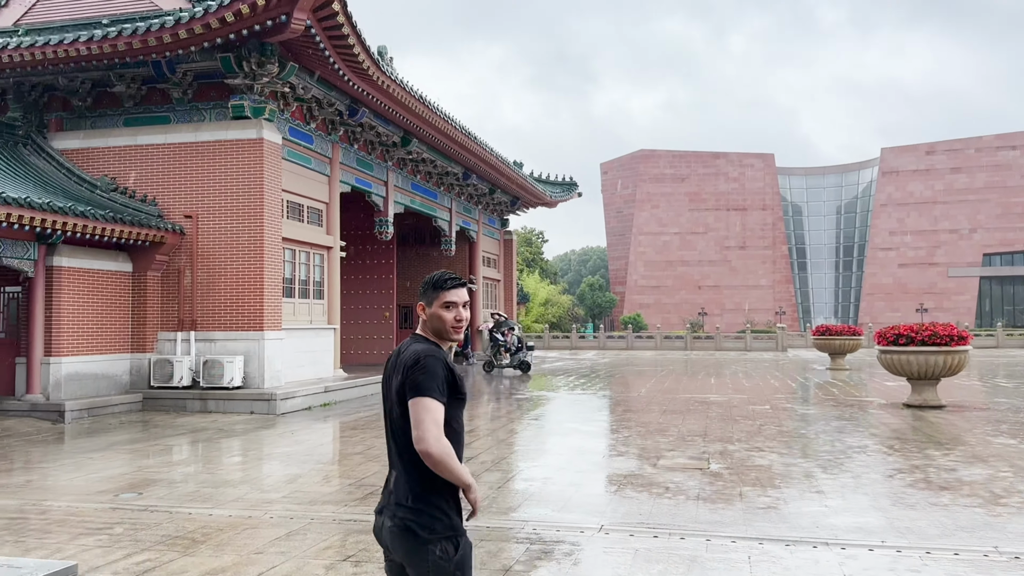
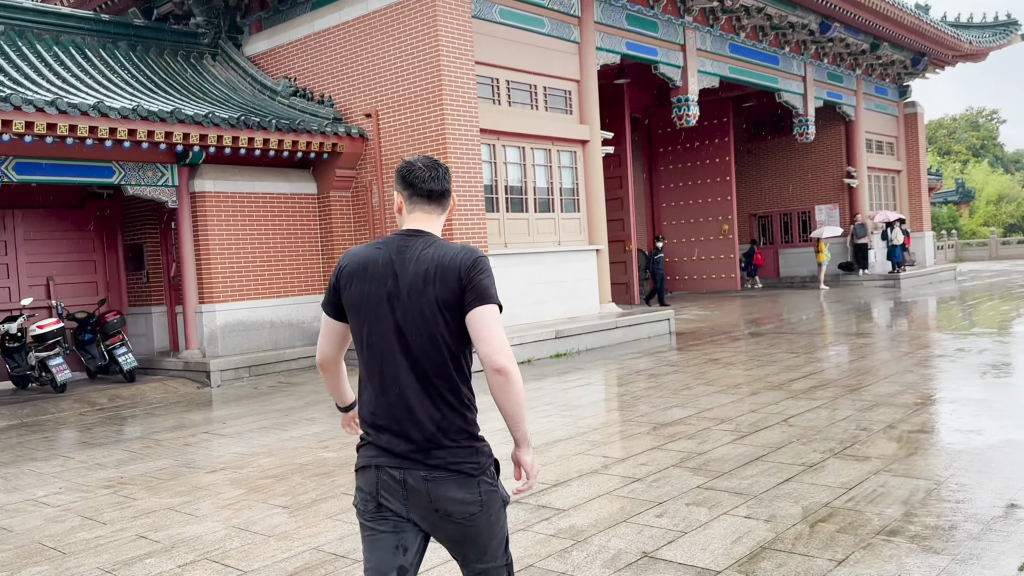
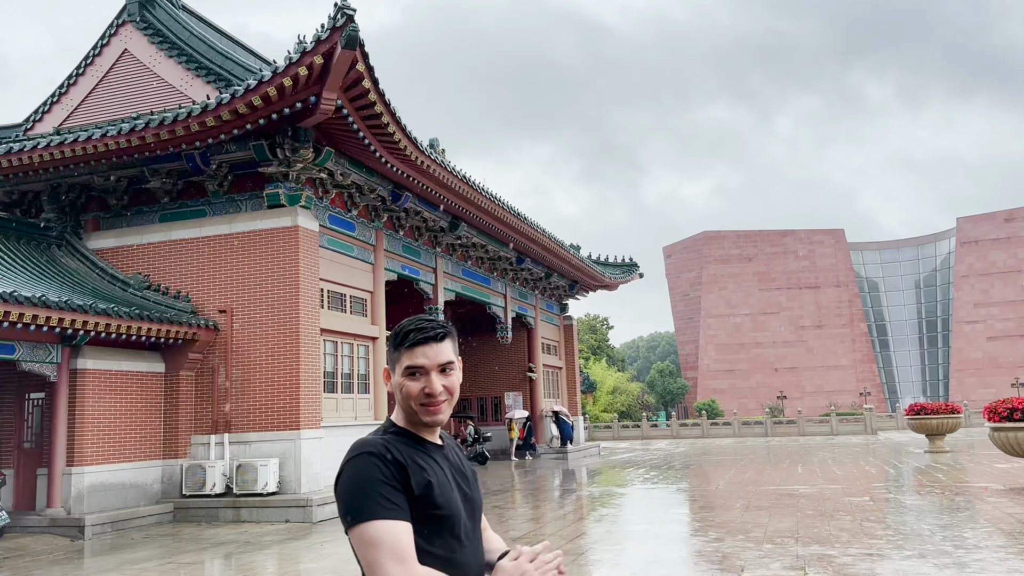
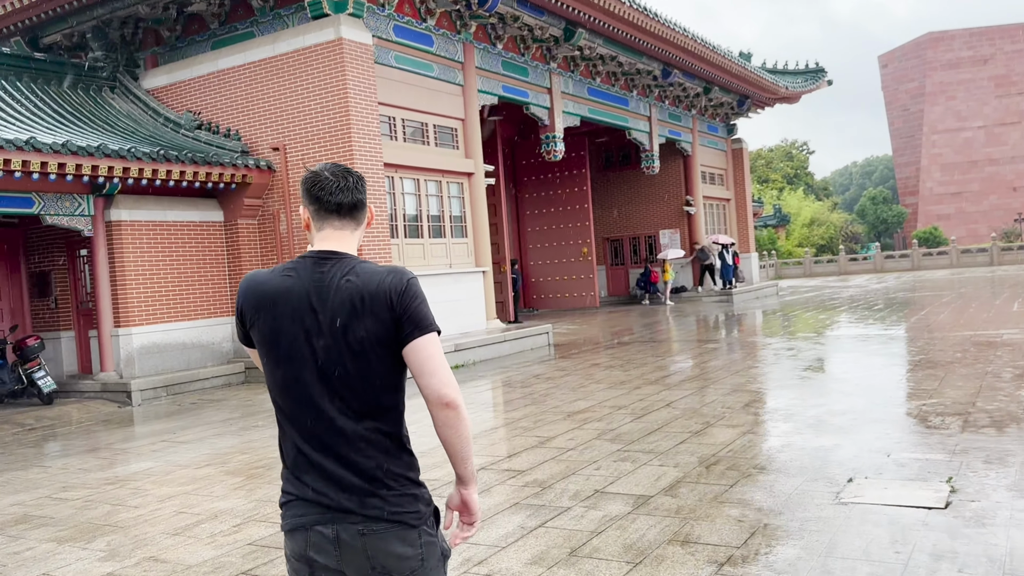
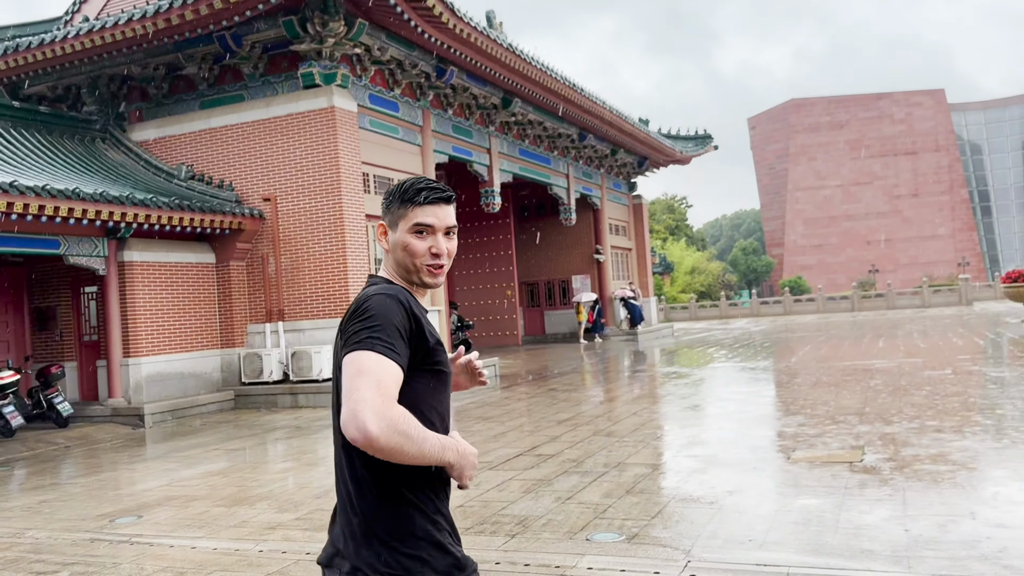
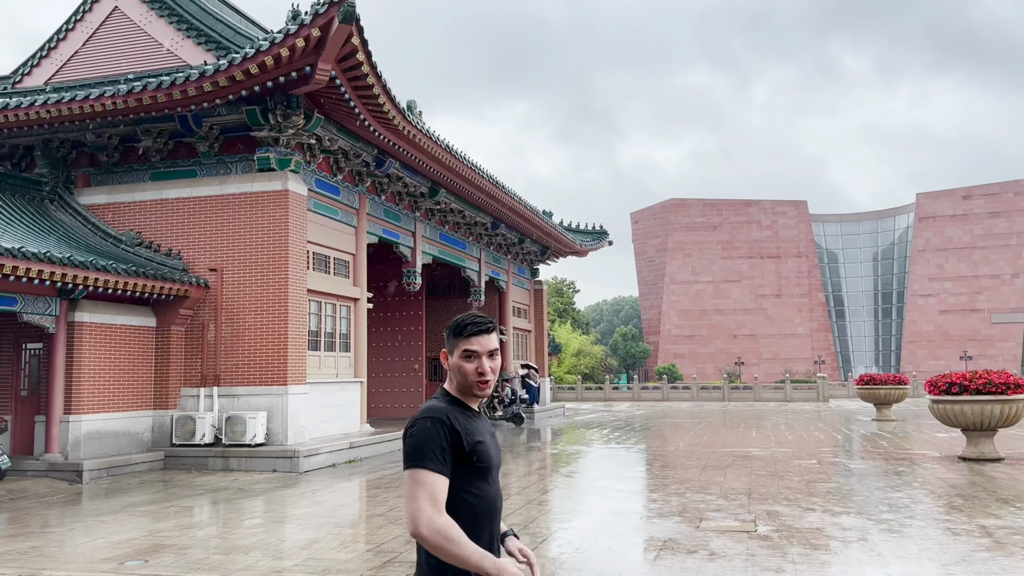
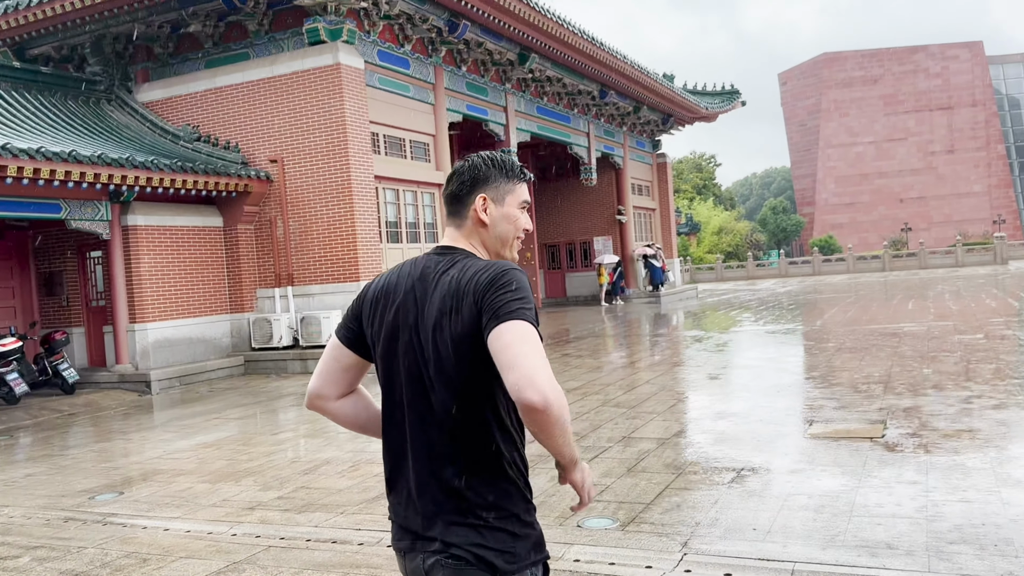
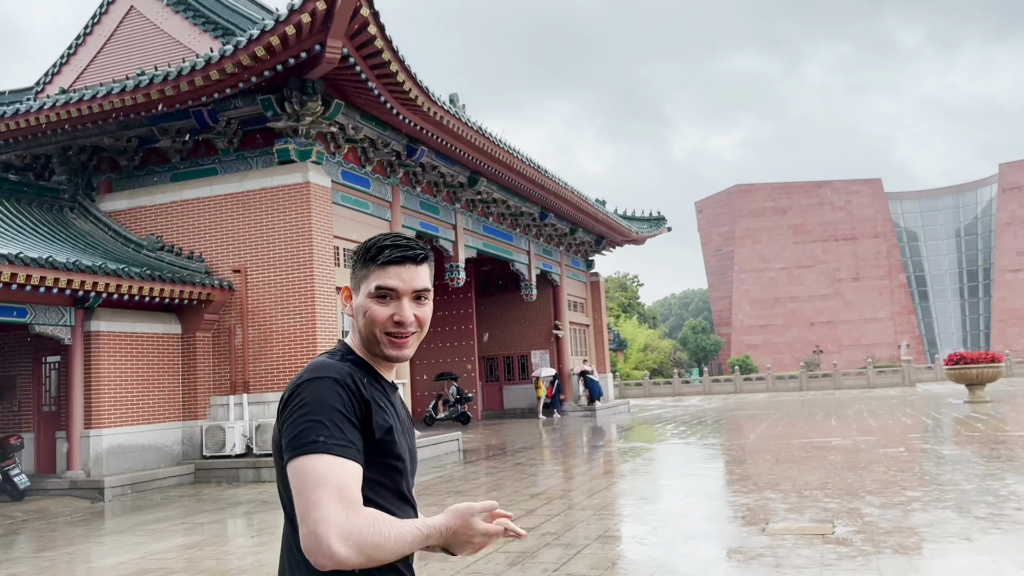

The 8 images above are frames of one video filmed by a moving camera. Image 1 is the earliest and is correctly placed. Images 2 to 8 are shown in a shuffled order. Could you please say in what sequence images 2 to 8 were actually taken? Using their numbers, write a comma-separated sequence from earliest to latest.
6, 3, 8, 5, 7, 4, 2
